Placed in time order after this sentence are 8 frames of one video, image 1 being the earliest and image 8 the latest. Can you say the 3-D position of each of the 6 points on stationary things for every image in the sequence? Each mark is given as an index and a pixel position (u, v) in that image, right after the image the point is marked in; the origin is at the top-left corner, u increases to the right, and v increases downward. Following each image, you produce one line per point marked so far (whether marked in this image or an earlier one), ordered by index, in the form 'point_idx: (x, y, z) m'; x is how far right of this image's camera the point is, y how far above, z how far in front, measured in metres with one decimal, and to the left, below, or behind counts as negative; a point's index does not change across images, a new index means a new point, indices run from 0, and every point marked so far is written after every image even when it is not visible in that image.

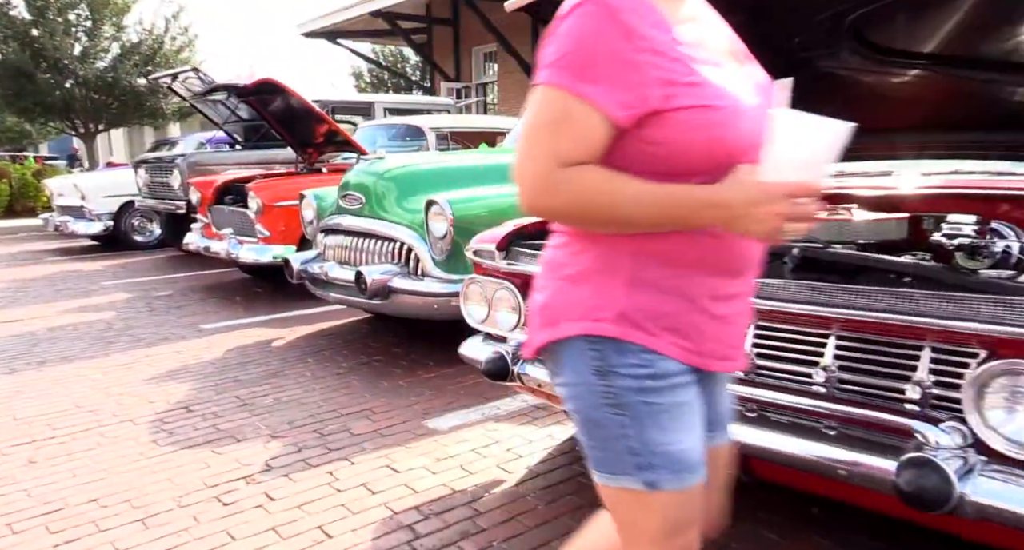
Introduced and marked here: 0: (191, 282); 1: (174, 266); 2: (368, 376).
0: (-3.5, -0.1, +8.8) m
1: (-4.5, +0.1, +10.5) m
2: (-0.8, -0.6, +4.6) m
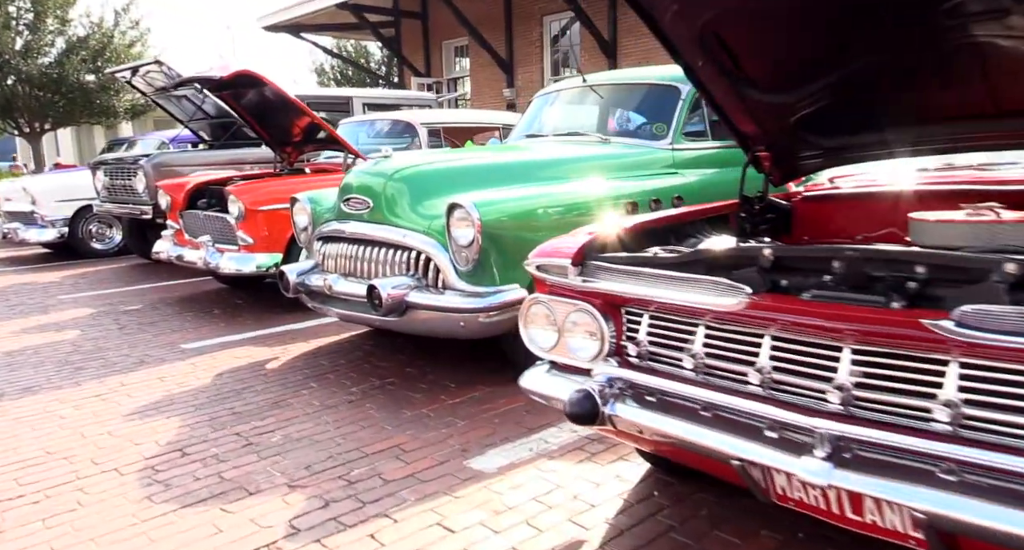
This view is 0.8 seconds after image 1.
0: (-3.6, -0.2, +8.1) m
1: (-4.6, 0.0, +9.8) m
2: (-0.6, -0.7, +4.0) m
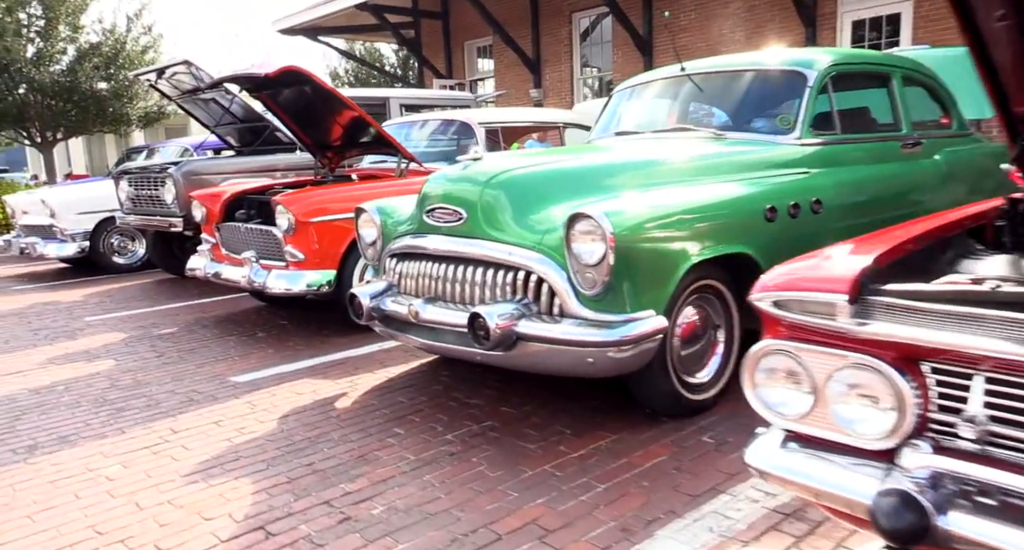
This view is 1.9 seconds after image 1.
0: (-2.9, -0.4, +7.5) m
1: (-4.0, -0.2, +9.1) m
2: (-0.1, -0.8, +3.3) m
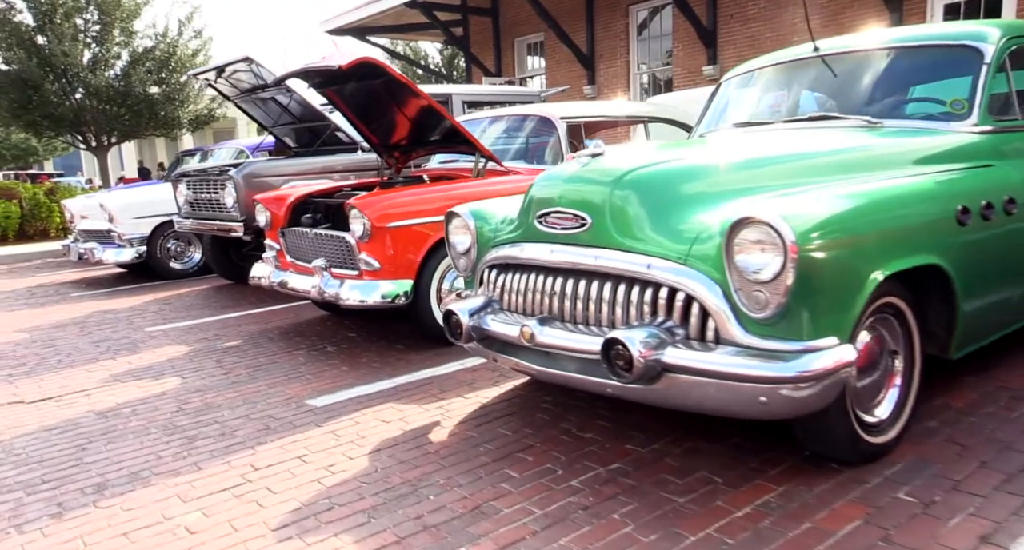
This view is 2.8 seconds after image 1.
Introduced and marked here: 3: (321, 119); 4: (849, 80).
0: (-2.2, -0.5, +7.0) m
1: (-3.1, -0.3, +8.8) m
2: (+0.5, -0.8, +2.7) m
3: (-2.2, +1.8, +9.2) m
4: (+1.9, +1.1, +4.4) m
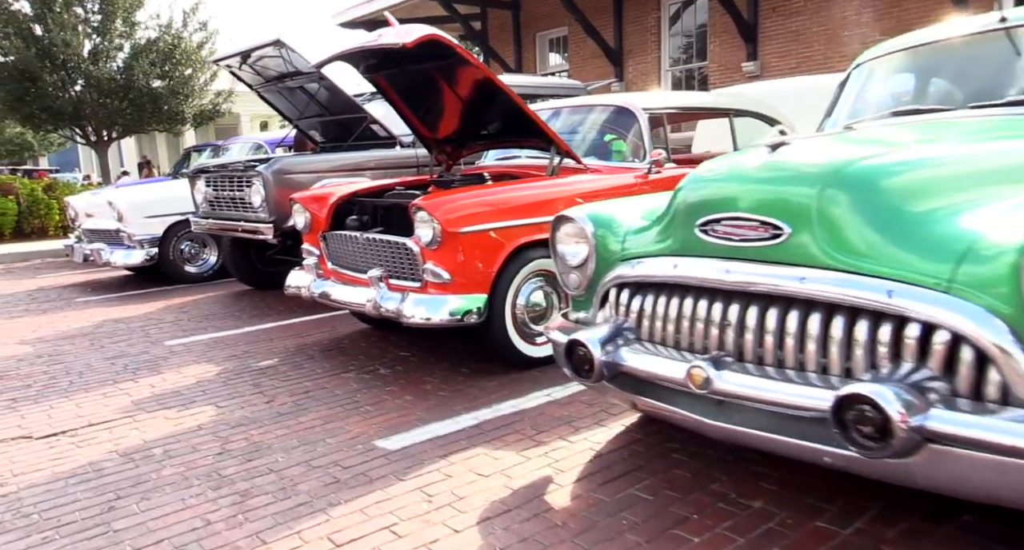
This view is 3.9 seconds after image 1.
0: (-1.7, -0.6, +6.2) m
1: (-2.6, -0.4, +8.0) m
2: (+1.0, -0.9, +2.0) m
3: (-1.7, +1.7, +8.4) m
4: (+2.4, +1.0, +3.7) m
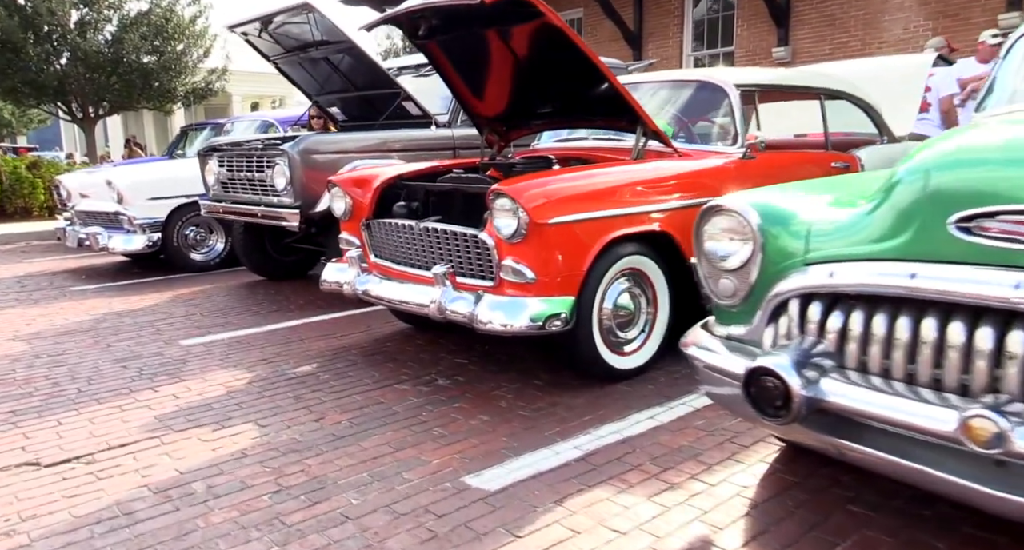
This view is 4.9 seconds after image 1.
0: (-1.2, -0.5, +5.5) m
1: (-2.2, -0.3, +7.2) m
2: (+1.5, -1.0, +1.3) m
3: (-1.2, +1.8, +7.7) m
4: (+2.9, +0.9, +3.0) m
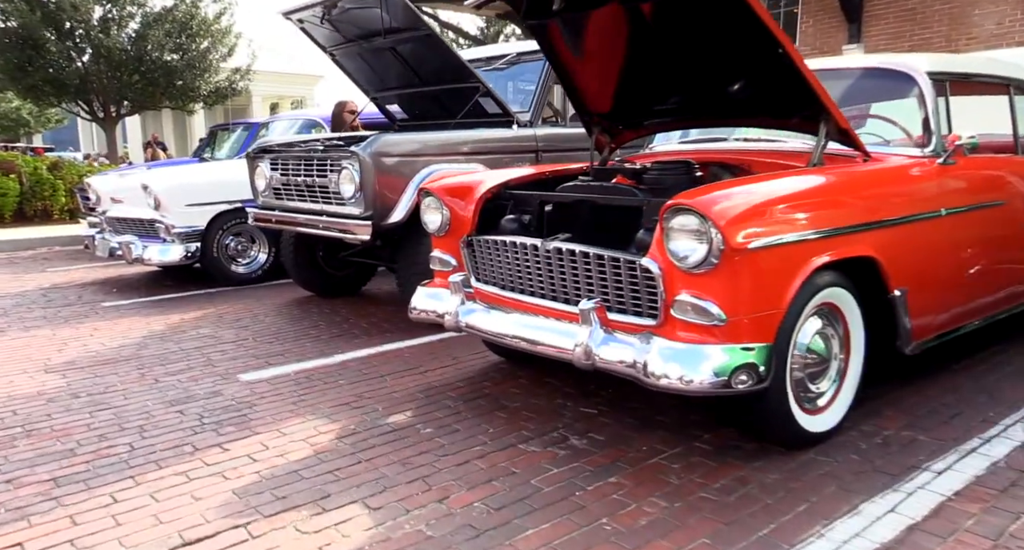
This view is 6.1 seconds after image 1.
0: (-0.5, -0.7, +4.6) m
1: (-1.4, -0.4, +6.4) m
2: (+2.2, -1.2, +0.4) m
3: (-0.5, +1.6, +6.8) m
4: (+3.6, +0.8, +2.0) m
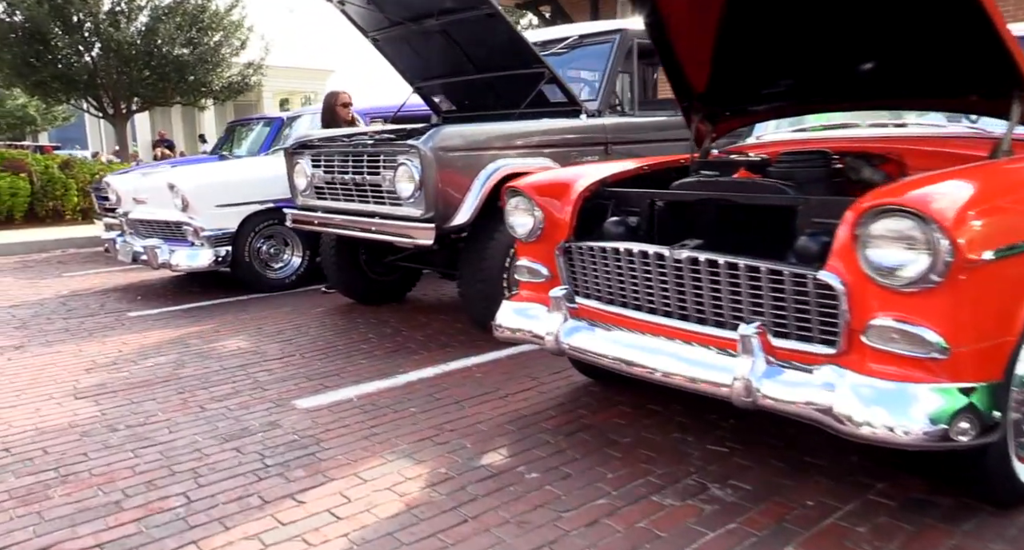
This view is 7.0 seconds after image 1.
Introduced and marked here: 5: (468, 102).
0: (0.0, -0.7, +4.0) m
1: (-0.9, -0.5, +5.8) m
2: (+2.6, -1.2, -0.3) m
3: (+0.1, +1.6, +6.1) m
4: (+4.1, +0.7, +1.4) m
5: (-0.3, +1.5, +7.0) m
